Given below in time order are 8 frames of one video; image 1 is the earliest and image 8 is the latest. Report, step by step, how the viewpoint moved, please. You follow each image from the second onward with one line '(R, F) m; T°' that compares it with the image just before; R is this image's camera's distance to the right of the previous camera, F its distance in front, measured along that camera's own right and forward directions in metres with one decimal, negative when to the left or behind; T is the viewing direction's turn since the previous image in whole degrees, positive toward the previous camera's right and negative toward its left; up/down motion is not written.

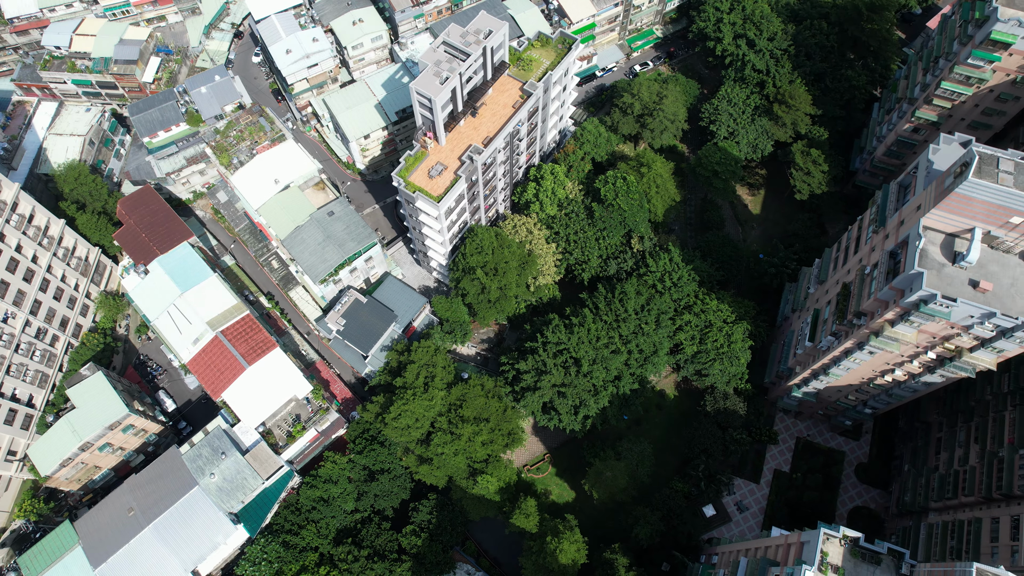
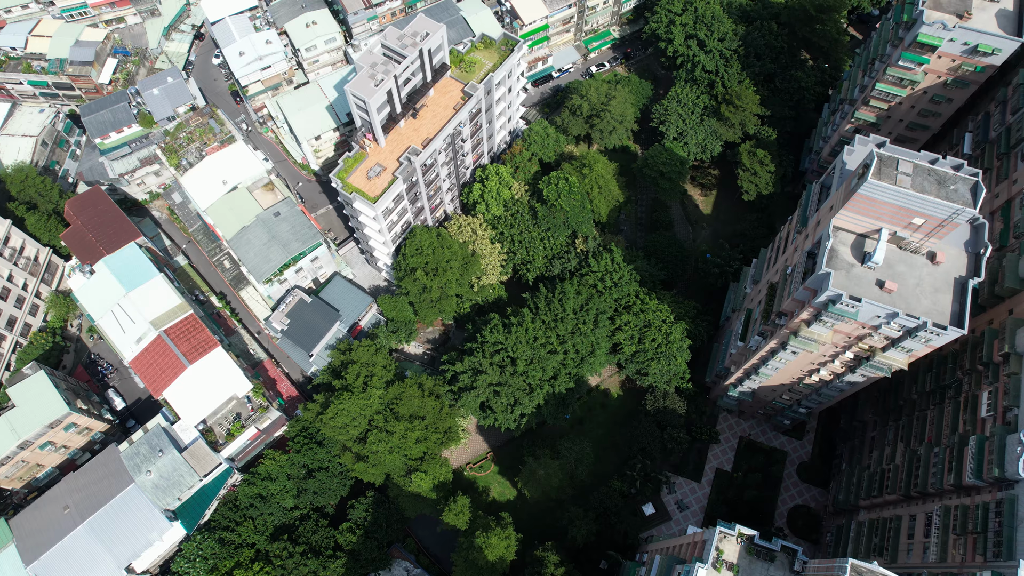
(+5.0, -0.7) m; 0°
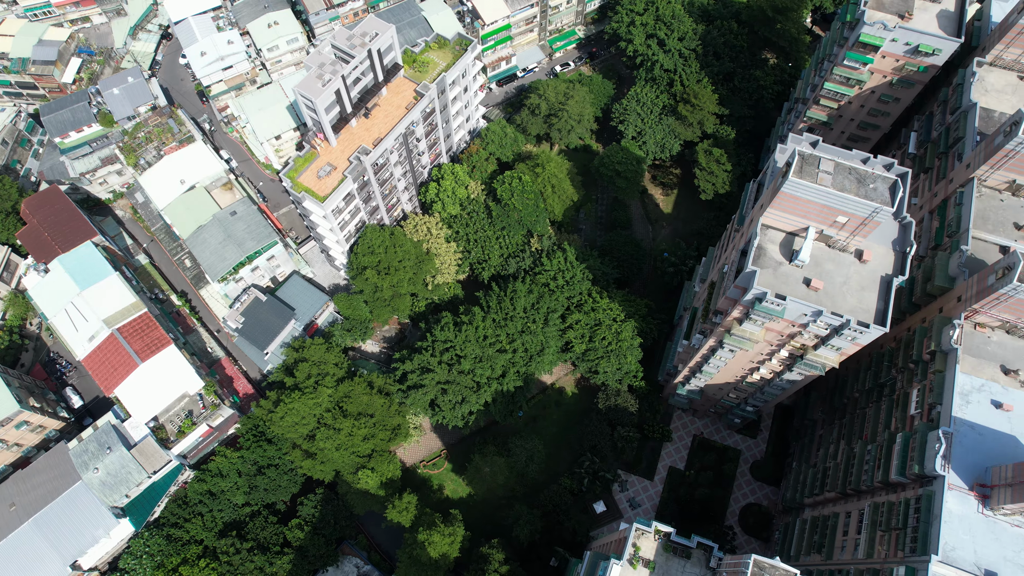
(+3.9, -0.4) m; 0°
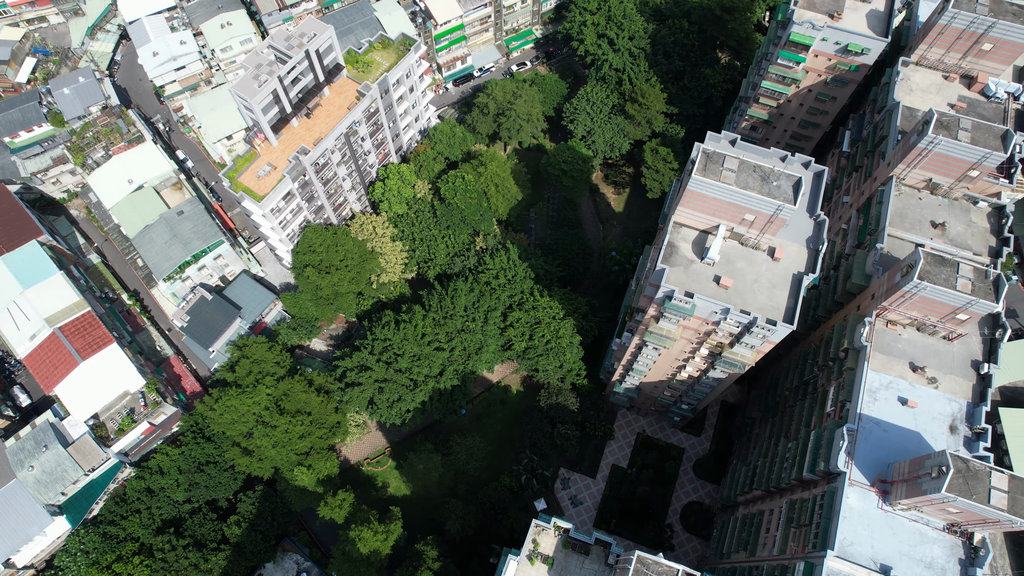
(+4.7, -0.3) m; 0°
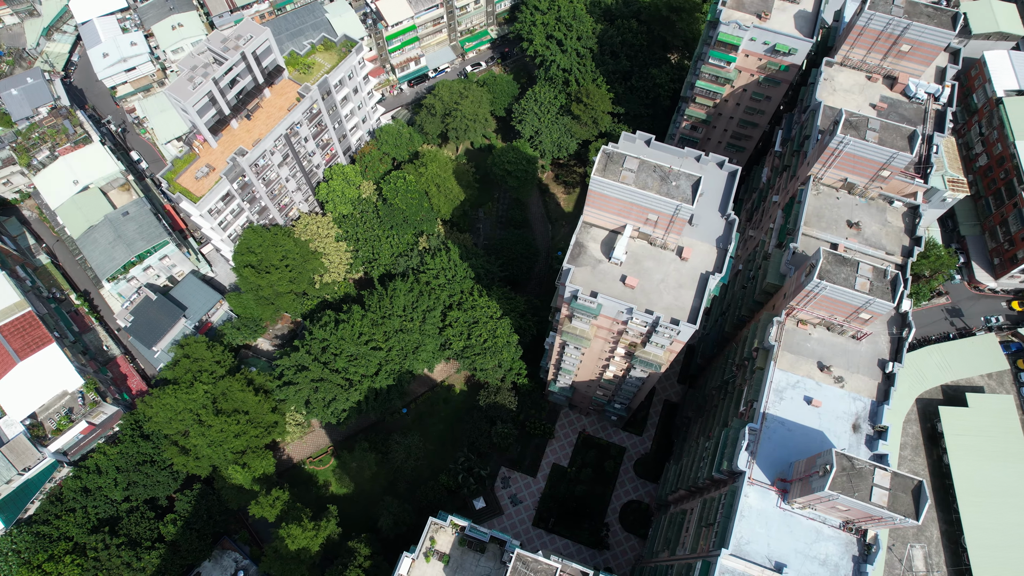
(+4.8, -0.3) m; 0°
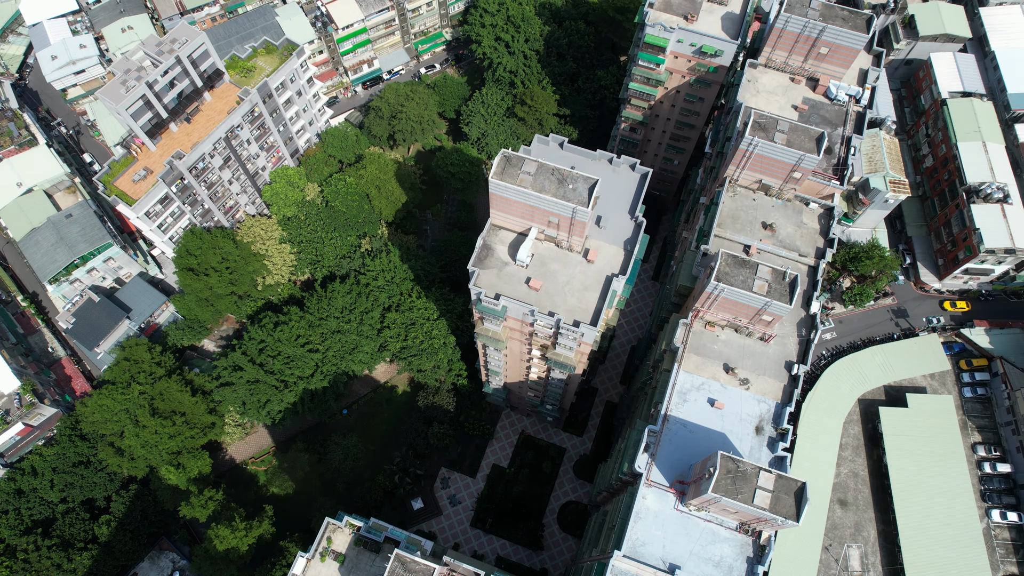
(+5.0, -0.2) m; 0°
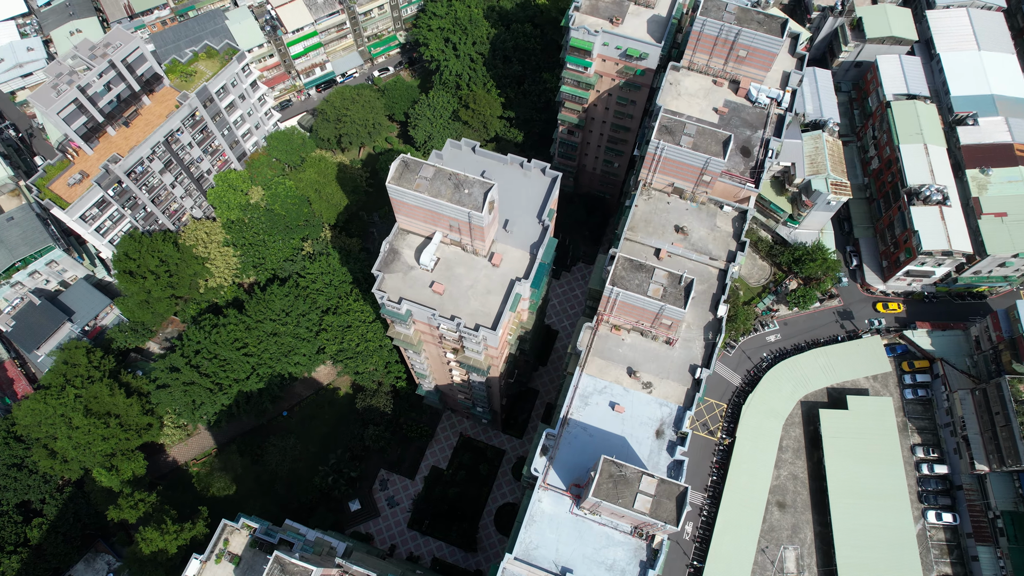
(+5.1, -0.2) m; 0°
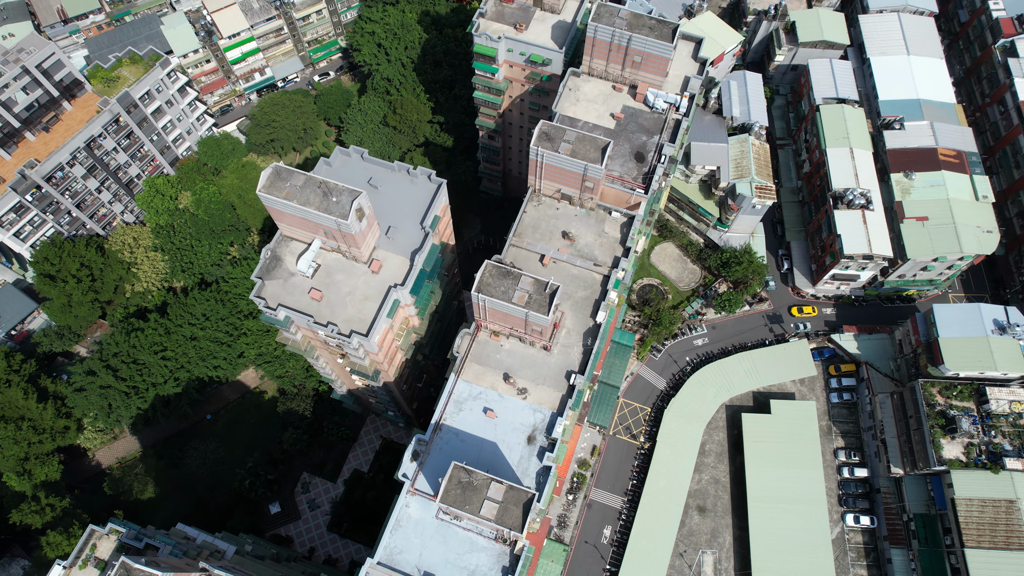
(+6.7, -0.3) m; 0°
